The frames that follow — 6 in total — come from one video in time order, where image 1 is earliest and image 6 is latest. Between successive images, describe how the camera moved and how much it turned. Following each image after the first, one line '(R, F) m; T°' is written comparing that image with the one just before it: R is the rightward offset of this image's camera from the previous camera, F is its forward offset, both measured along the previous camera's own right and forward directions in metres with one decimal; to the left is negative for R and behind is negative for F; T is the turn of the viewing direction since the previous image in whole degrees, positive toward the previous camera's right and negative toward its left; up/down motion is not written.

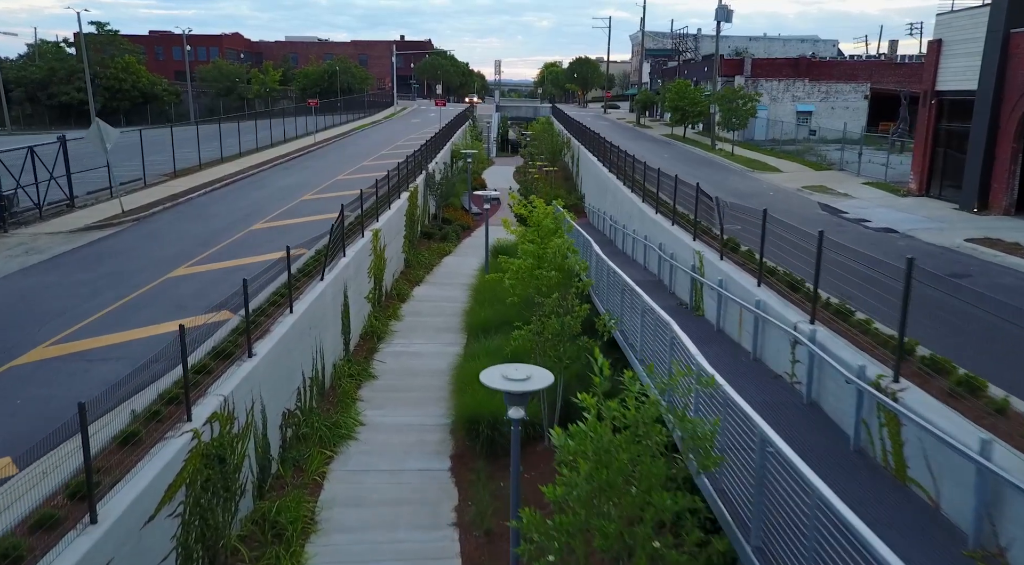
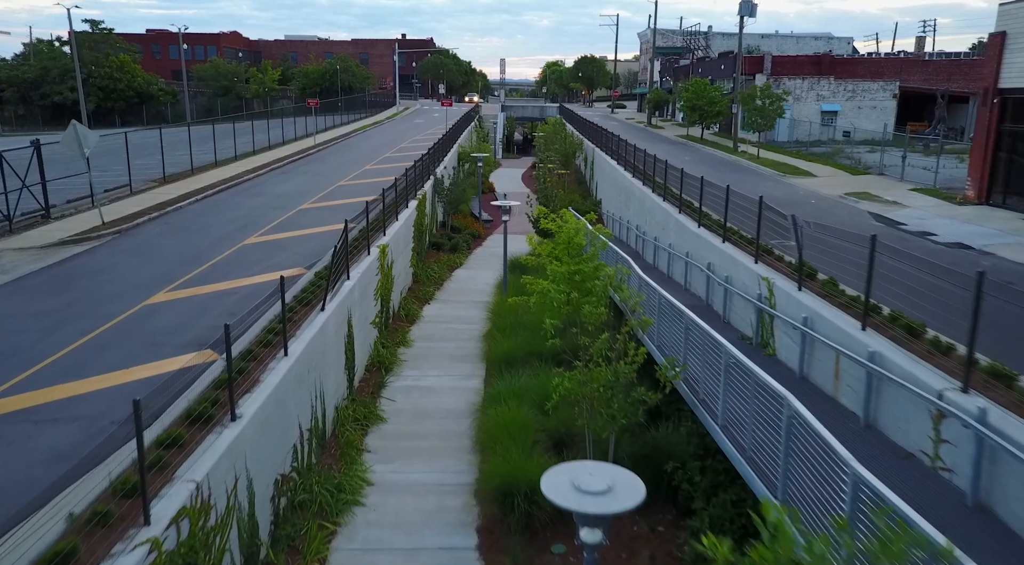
(-0.5, +2.0) m; 0°
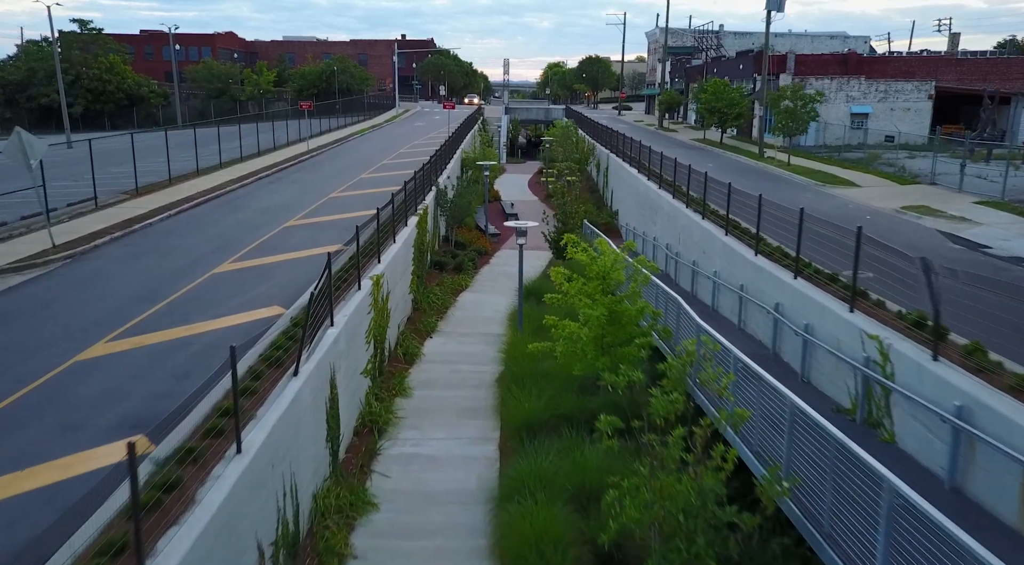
(-0.3, +2.6) m; 0°
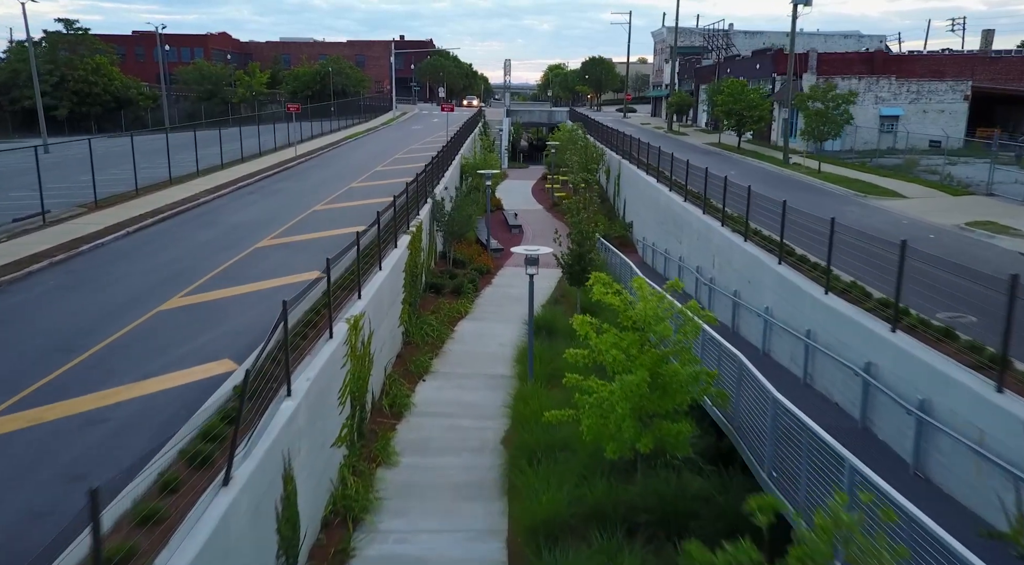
(-0.1, +2.6) m; 0°
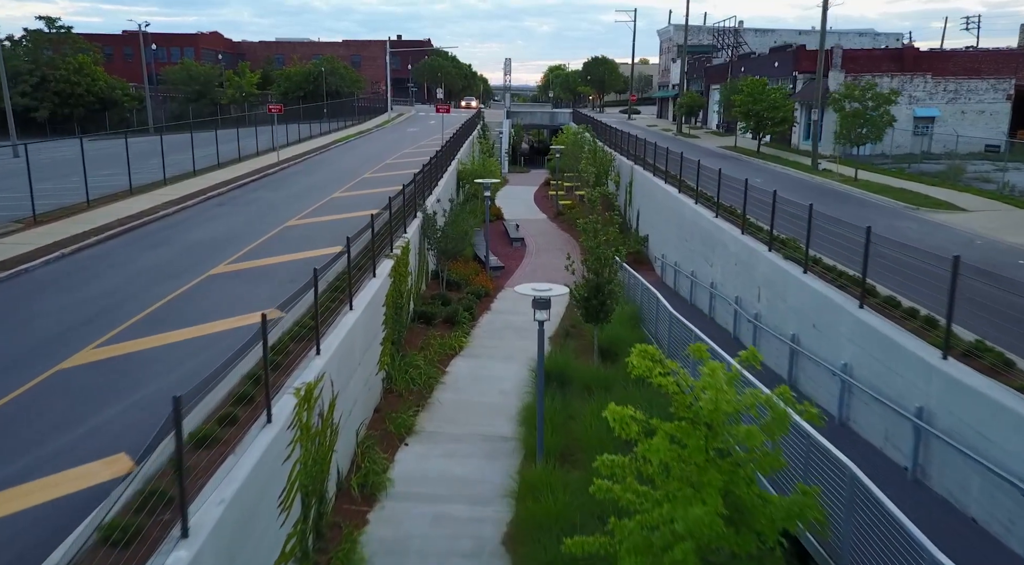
(-0.1, +2.8) m; 0°
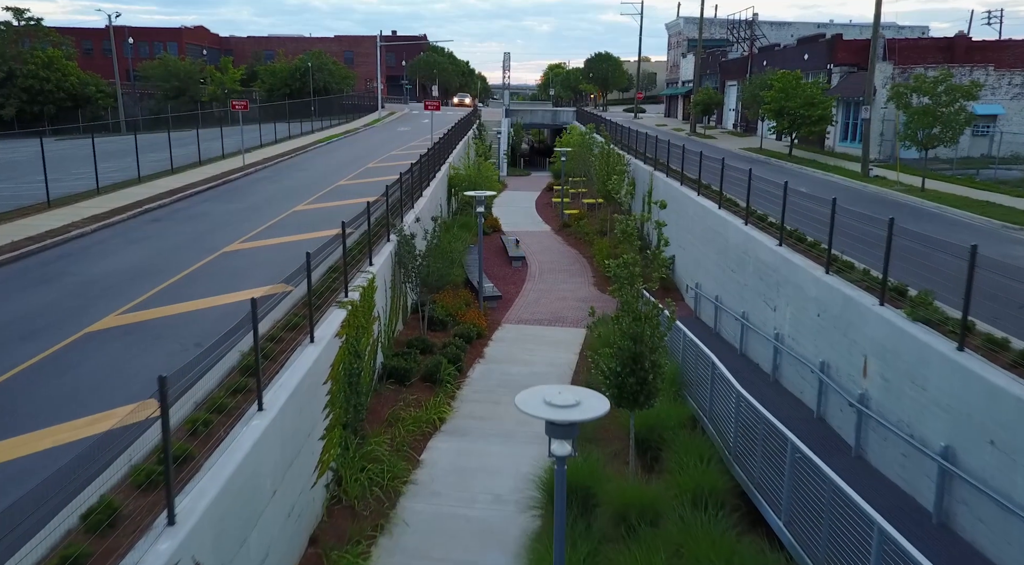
(0.0, +4.0) m; 0°
